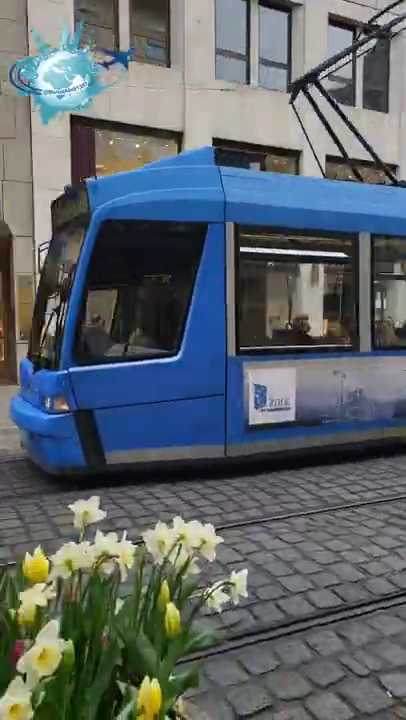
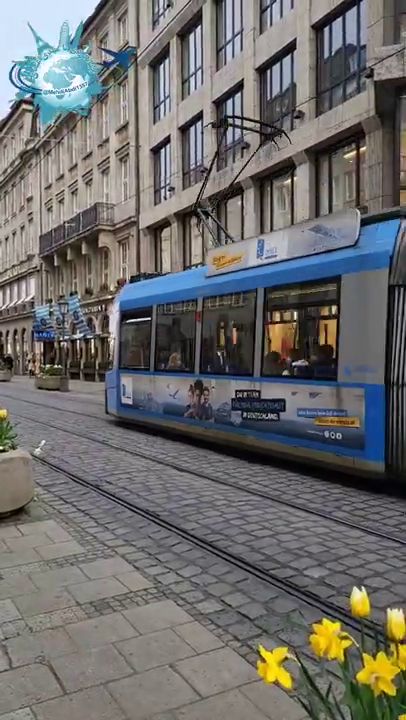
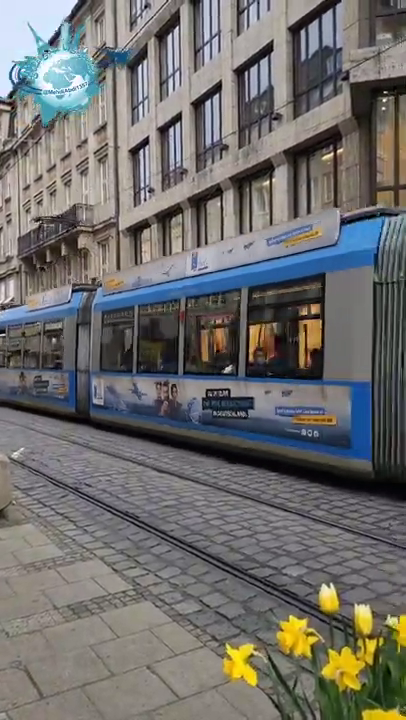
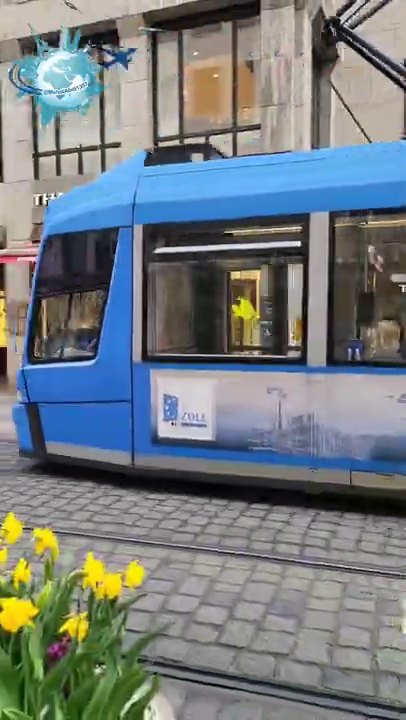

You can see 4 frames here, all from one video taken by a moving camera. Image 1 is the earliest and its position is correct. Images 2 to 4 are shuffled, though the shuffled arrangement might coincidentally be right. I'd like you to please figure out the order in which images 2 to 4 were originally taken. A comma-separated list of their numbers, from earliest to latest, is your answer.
4, 2, 3
